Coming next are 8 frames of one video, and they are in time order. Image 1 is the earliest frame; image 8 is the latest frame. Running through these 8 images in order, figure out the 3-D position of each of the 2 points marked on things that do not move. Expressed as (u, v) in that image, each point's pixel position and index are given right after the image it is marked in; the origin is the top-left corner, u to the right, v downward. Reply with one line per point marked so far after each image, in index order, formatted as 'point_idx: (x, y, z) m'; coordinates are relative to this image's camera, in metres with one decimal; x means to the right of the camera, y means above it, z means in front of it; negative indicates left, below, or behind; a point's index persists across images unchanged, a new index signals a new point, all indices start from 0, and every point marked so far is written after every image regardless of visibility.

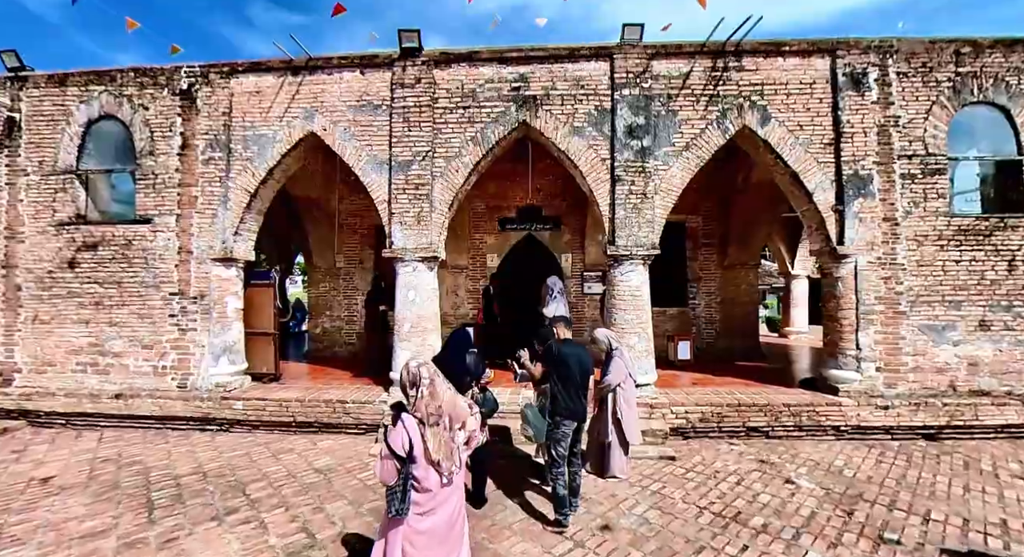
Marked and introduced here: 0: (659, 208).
0: (+2.0, +1.0, +6.4) m
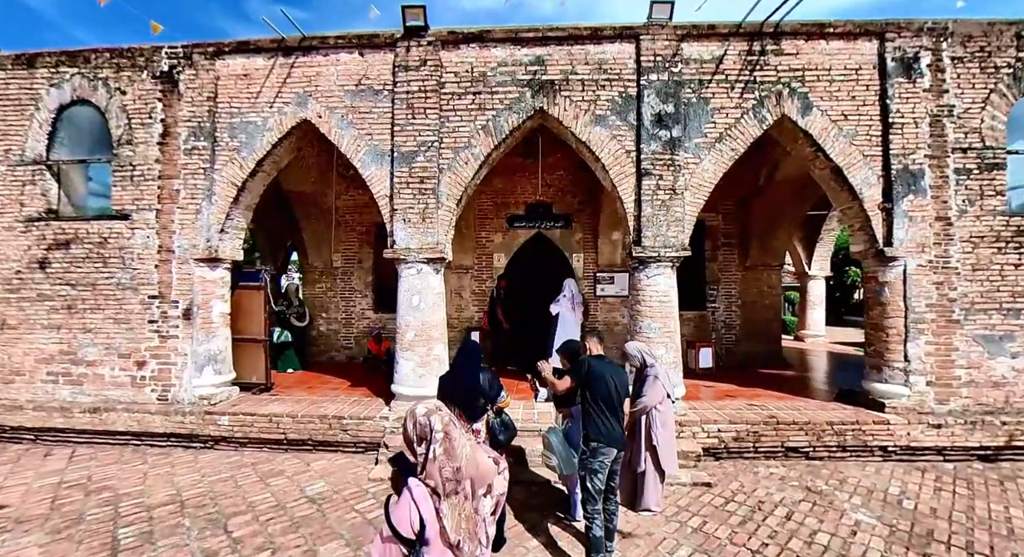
0: (+2.2, +0.9, +5.8) m
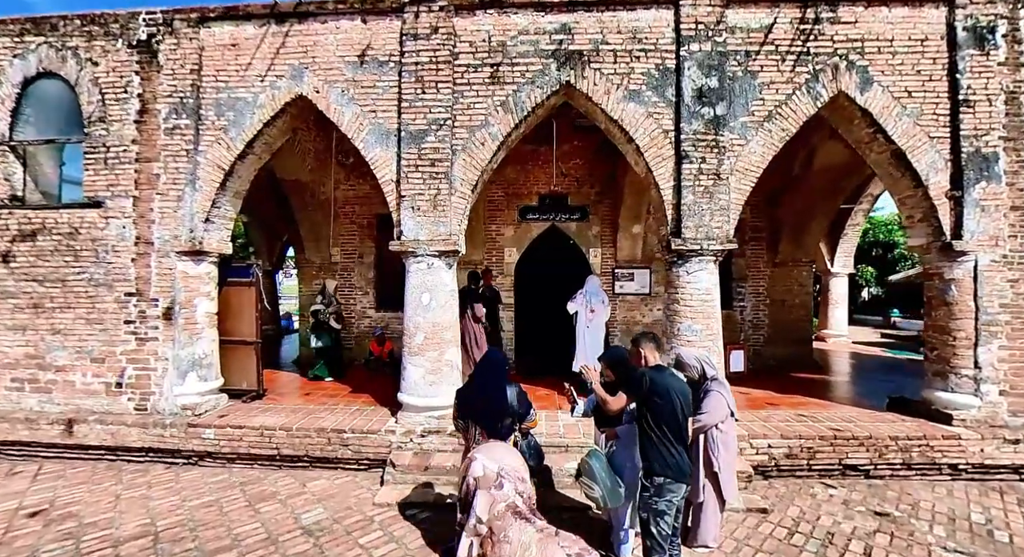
0: (+2.5, +1.0, +5.2) m
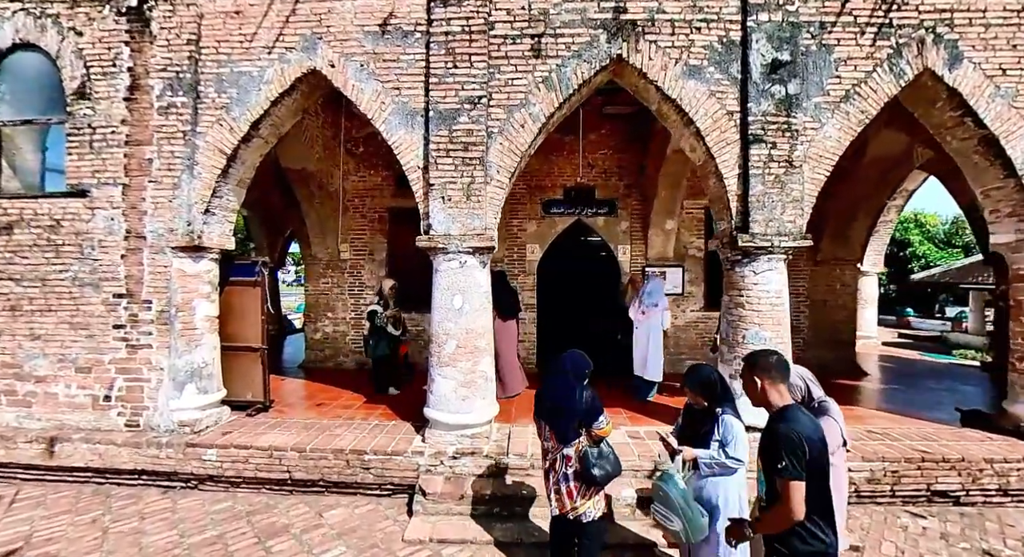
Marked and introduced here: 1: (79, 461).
0: (+2.9, +1.0, +4.6) m
1: (-4.5, -1.9, +4.8) m
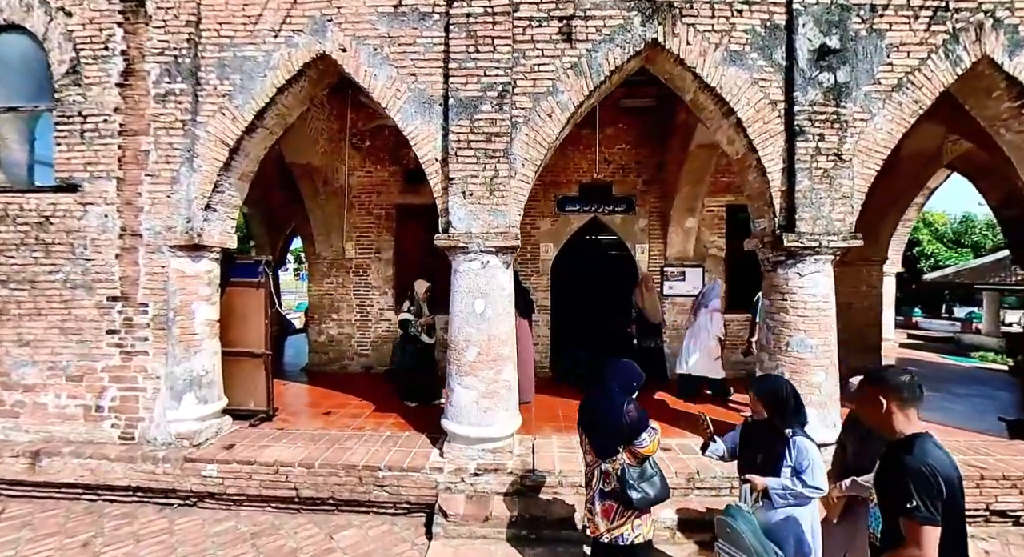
0: (+3.2, +0.9, +4.2) m
1: (-4.3, -1.9, +4.5) m
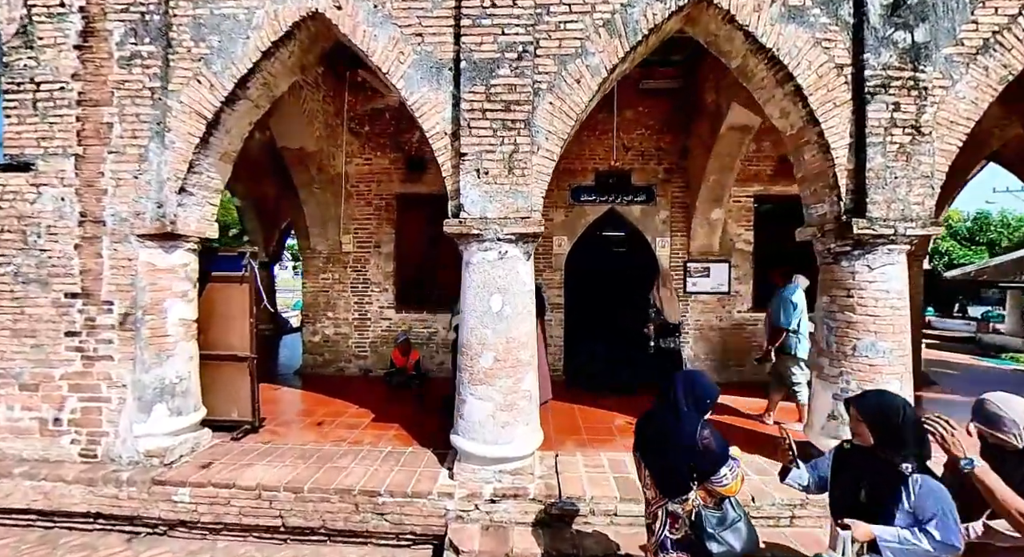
0: (+3.4, +1.0, +3.6) m
1: (-4.1, -1.9, +3.9) m
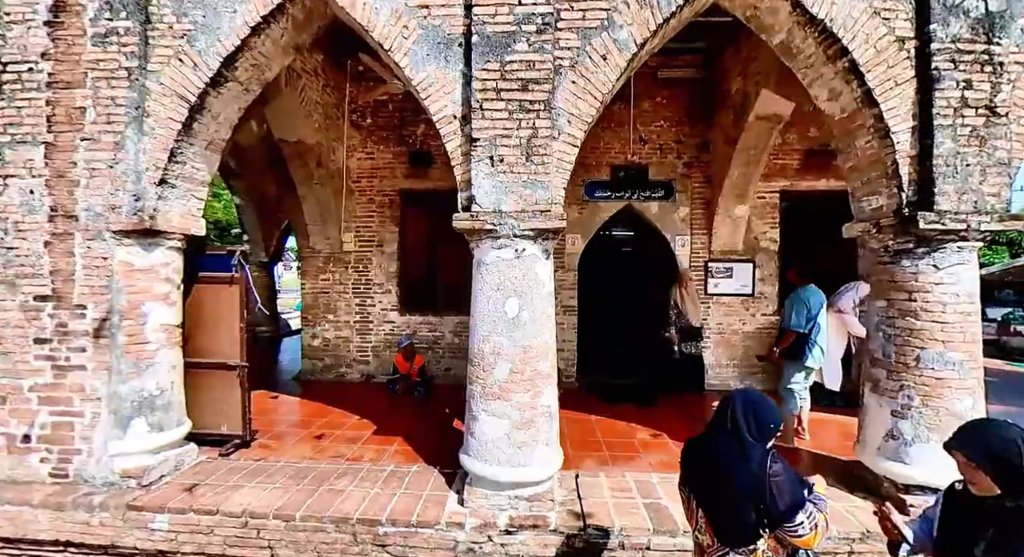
0: (+3.5, +1.0, +3.2) m
1: (-4.0, -1.9, +3.5) m
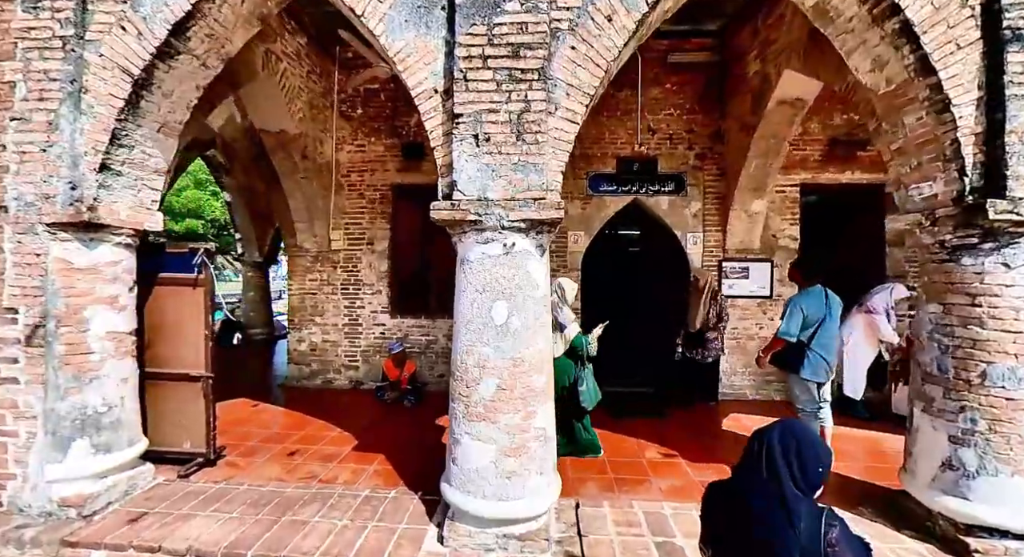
0: (+3.4, +1.0, +2.7) m
1: (-4.1, -1.9, +3.0) m
